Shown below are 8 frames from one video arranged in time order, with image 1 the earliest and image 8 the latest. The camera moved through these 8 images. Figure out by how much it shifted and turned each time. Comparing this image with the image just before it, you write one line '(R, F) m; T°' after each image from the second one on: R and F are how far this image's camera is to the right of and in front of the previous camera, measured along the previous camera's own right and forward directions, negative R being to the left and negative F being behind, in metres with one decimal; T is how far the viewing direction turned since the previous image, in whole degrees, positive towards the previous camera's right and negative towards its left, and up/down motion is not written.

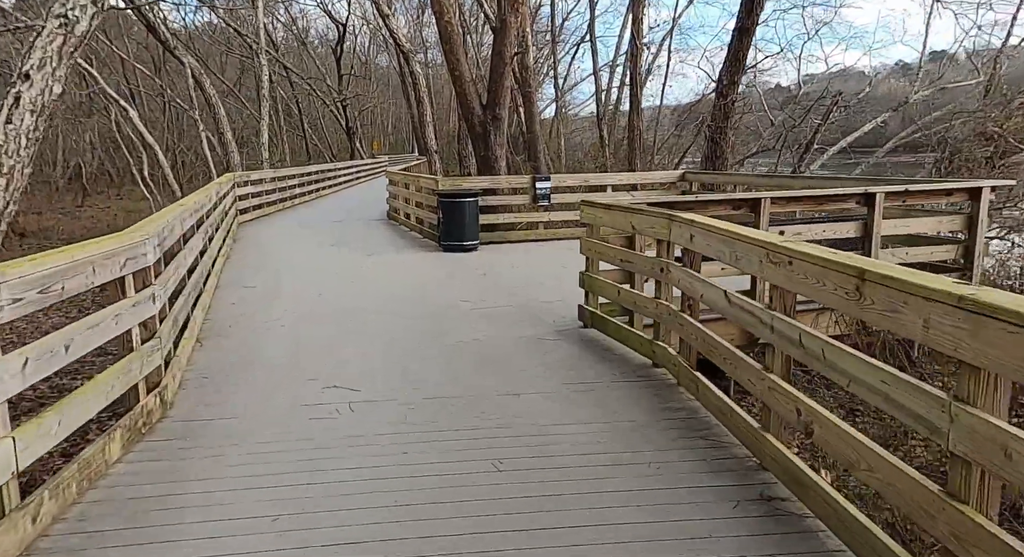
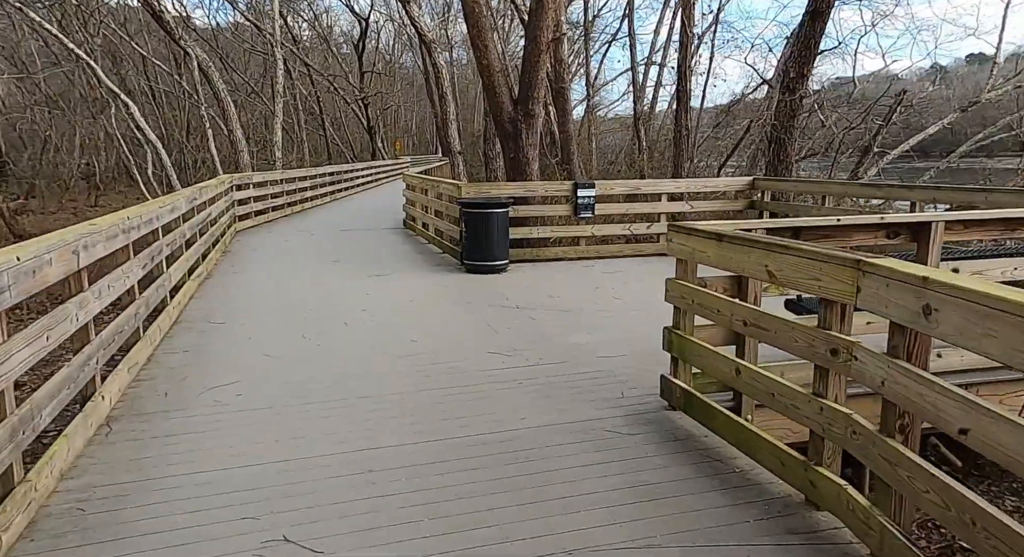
(-0.1, +1.5) m; -2°
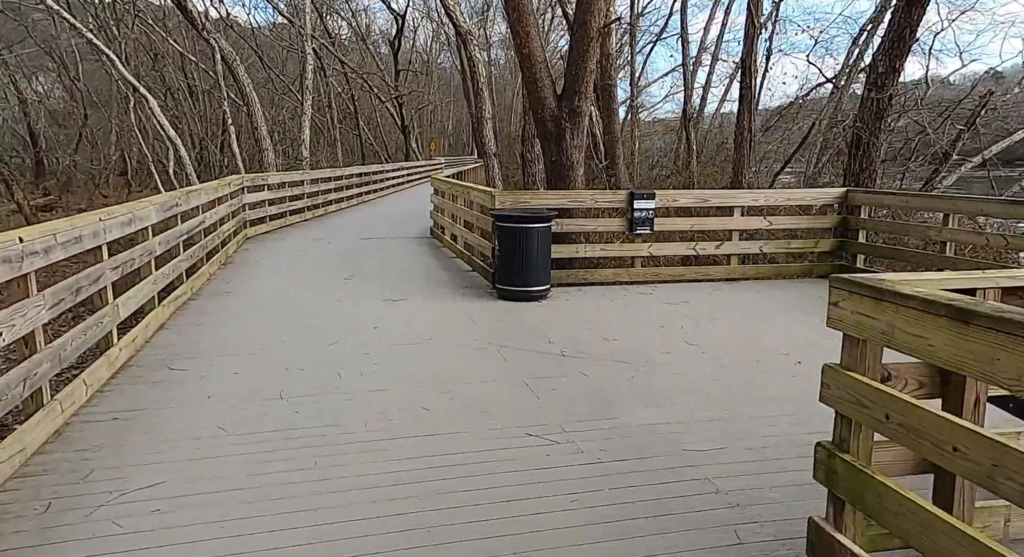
(-0.1, +1.2) m; -3°
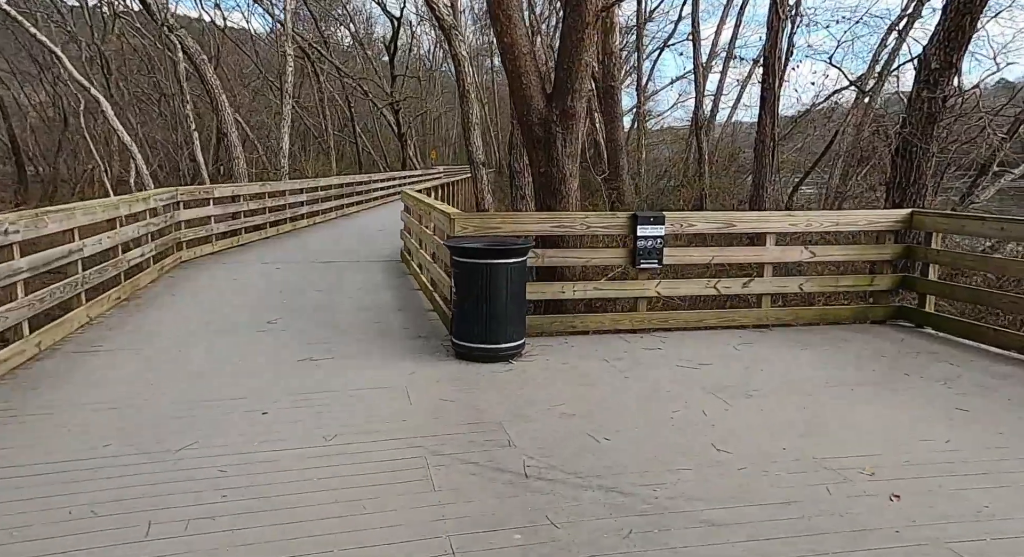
(+0.3, +1.5) m; 0°
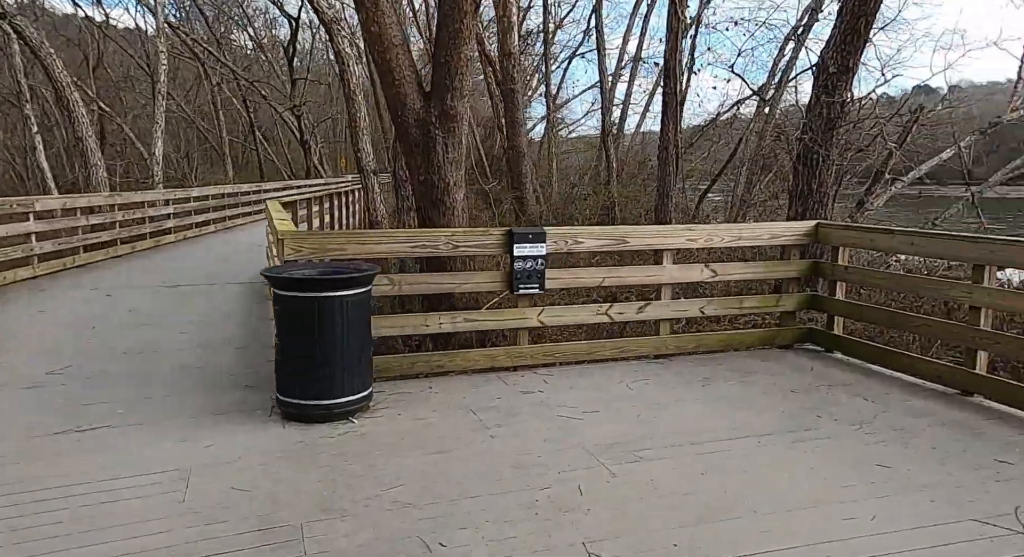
(+0.4, +0.8) m; +7°
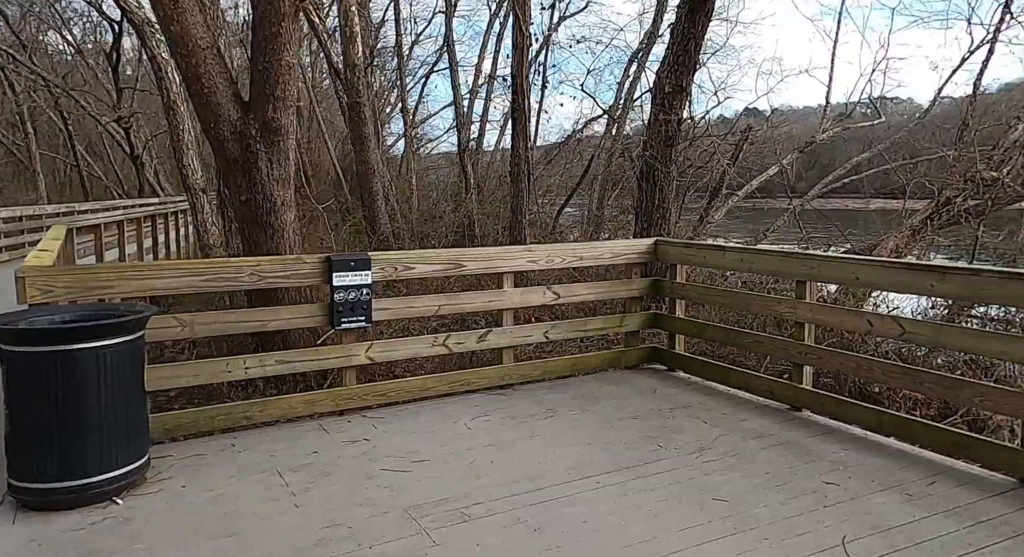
(+0.2, +0.4) m; +11°
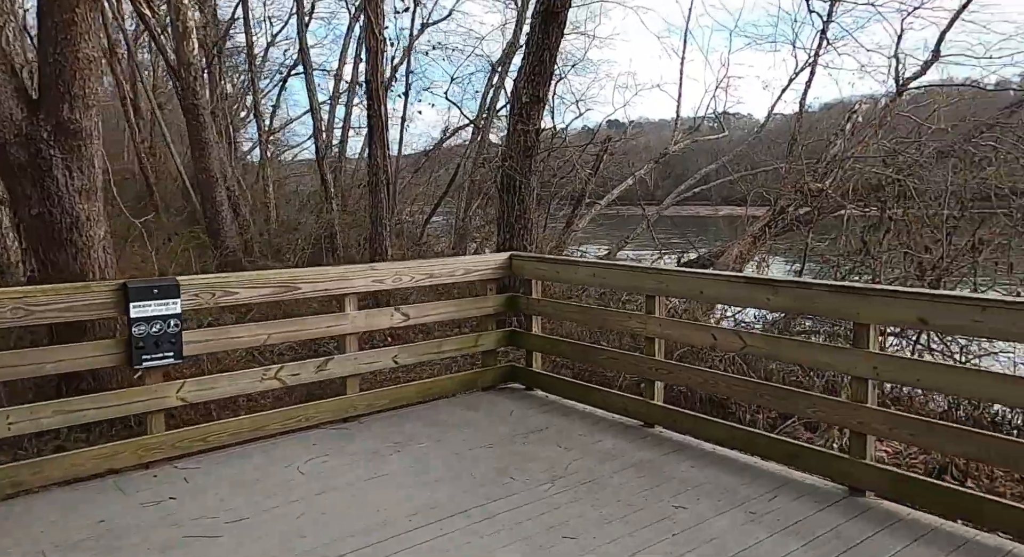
(+0.2, +0.3) m; +11°
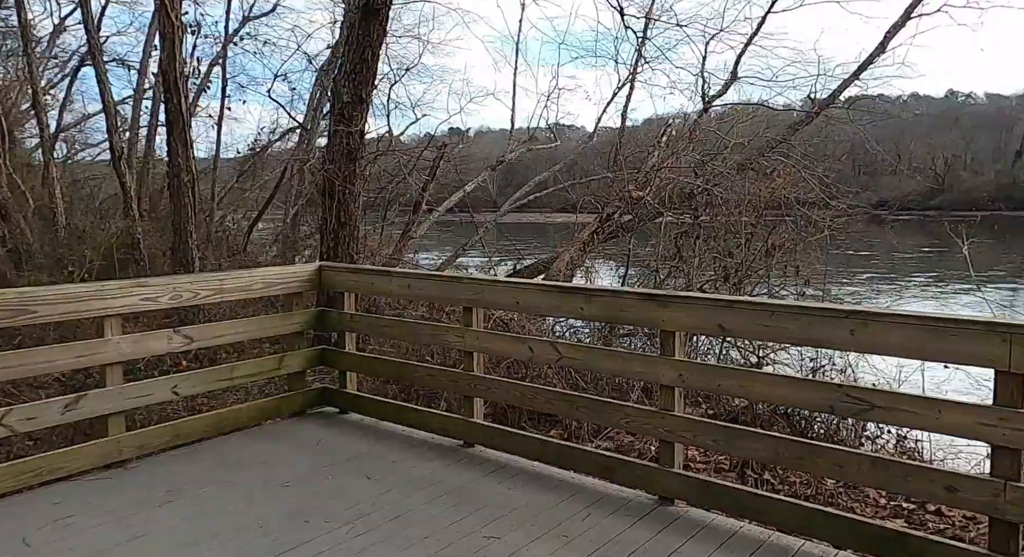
(+0.2, +0.3) m; +13°
